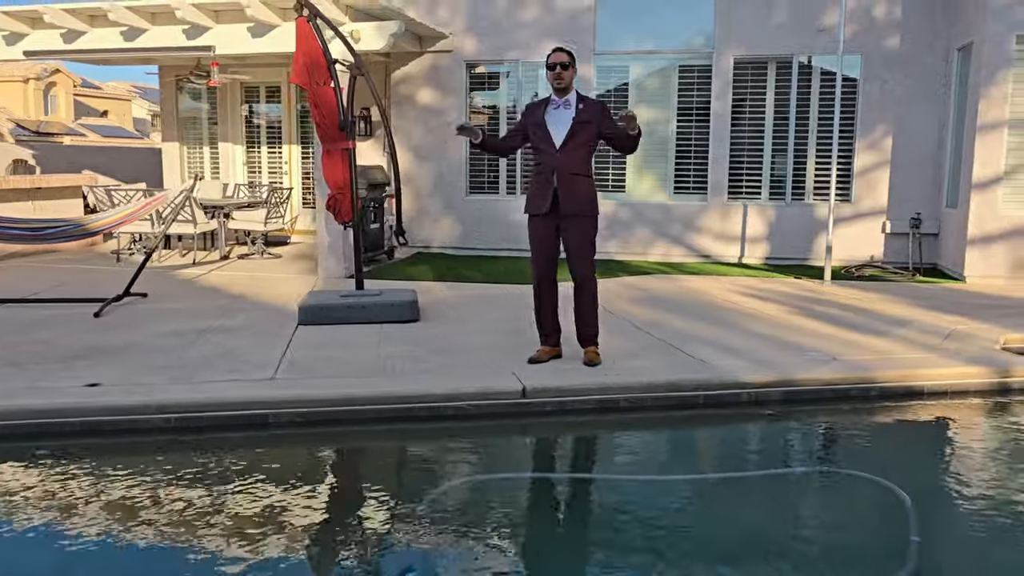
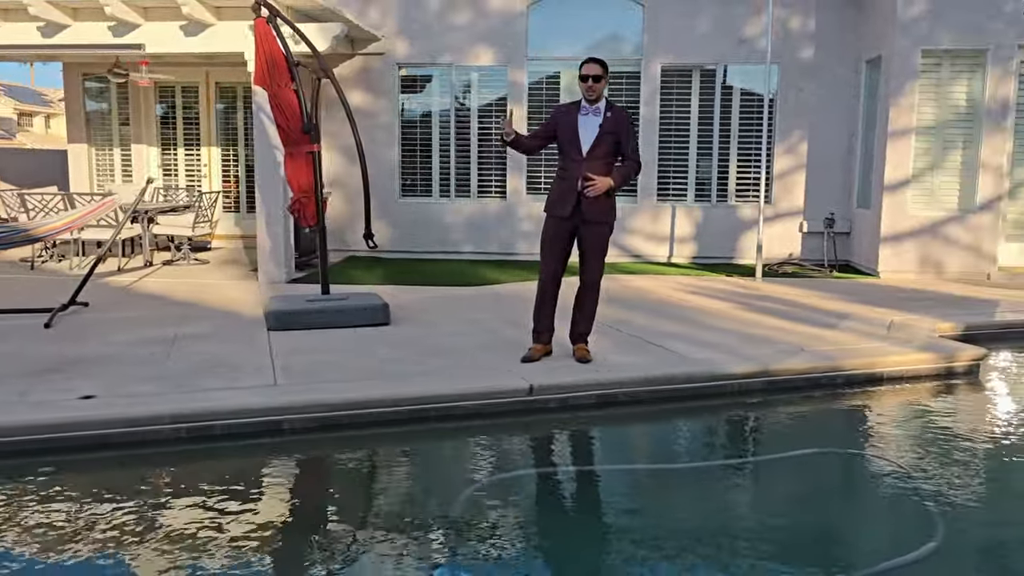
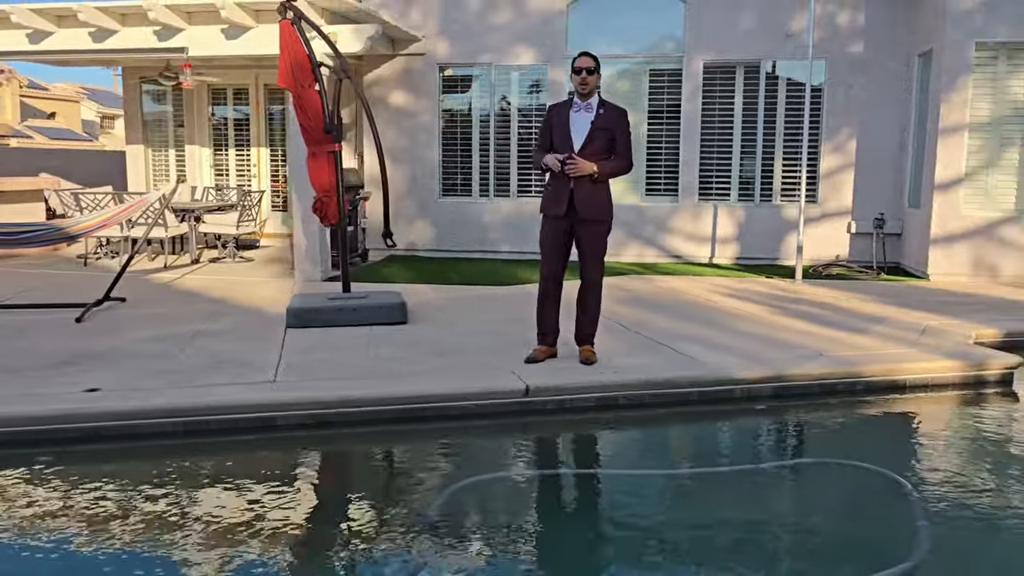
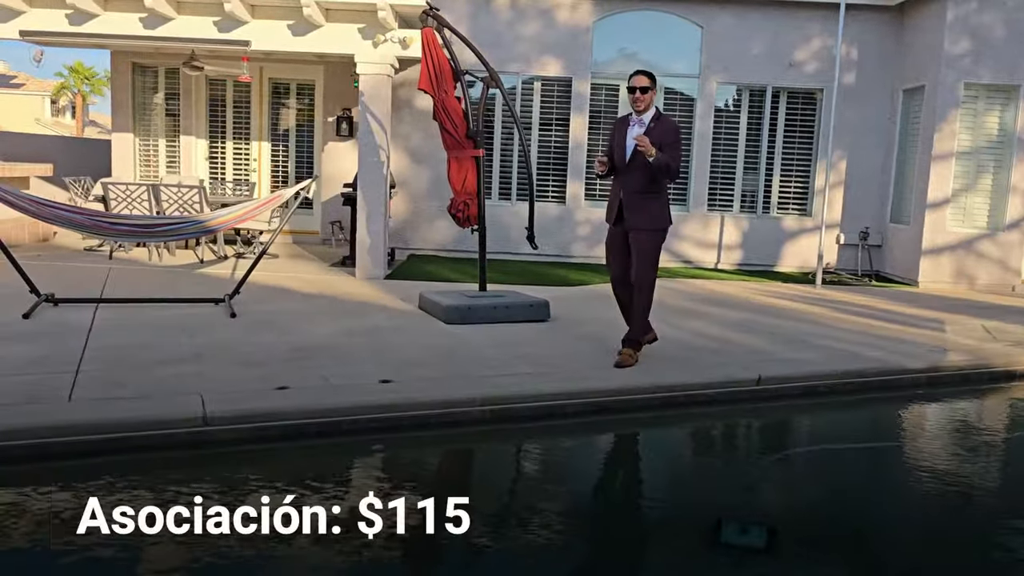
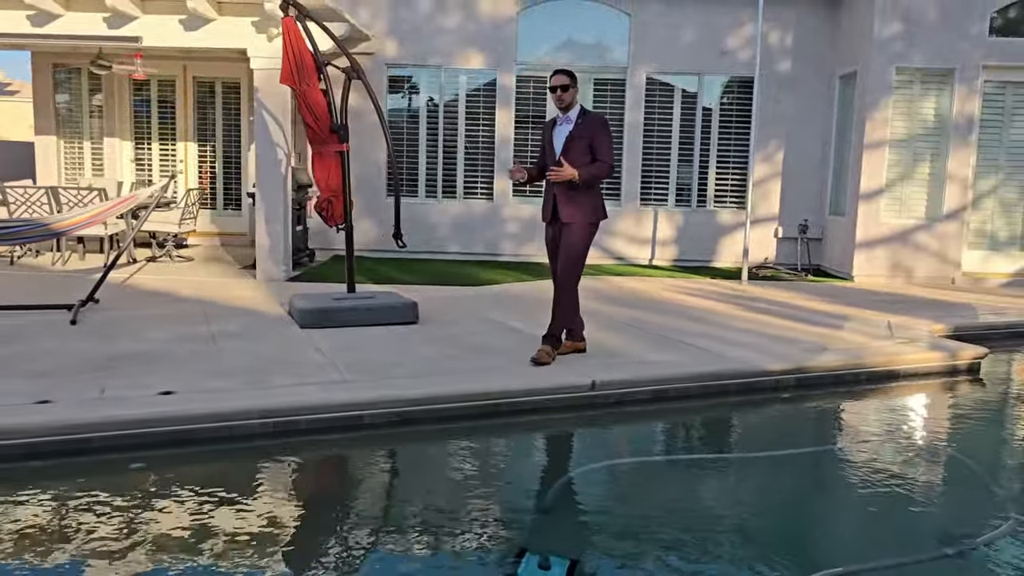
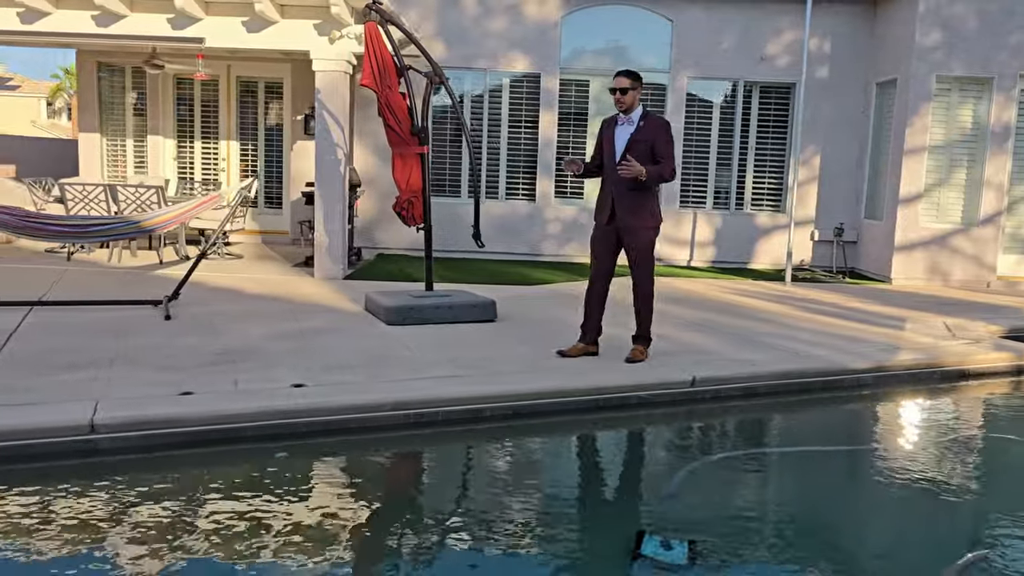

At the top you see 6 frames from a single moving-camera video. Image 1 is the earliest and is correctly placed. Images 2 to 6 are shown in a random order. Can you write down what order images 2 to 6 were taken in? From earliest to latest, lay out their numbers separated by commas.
3, 2, 5, 6, 4
